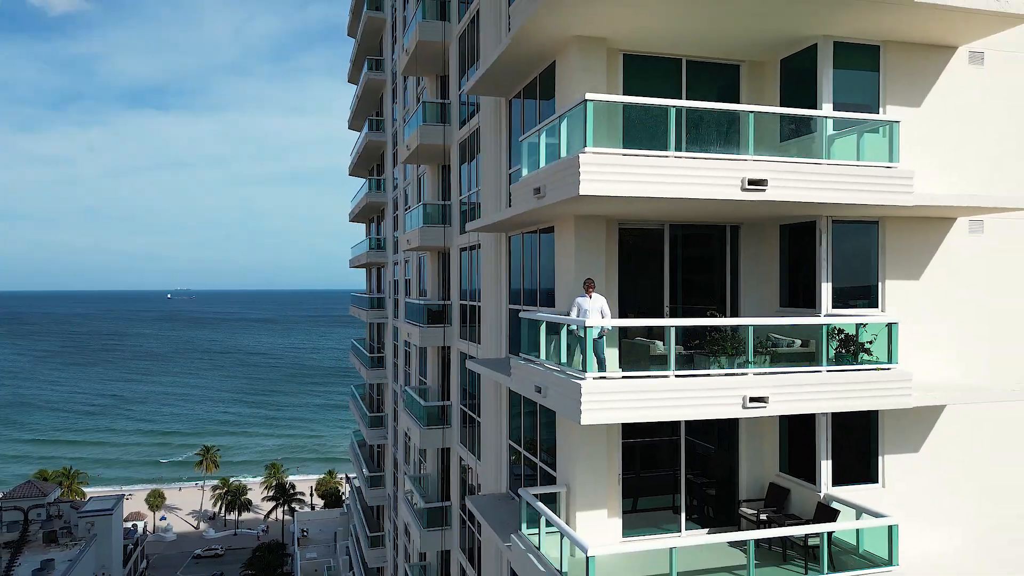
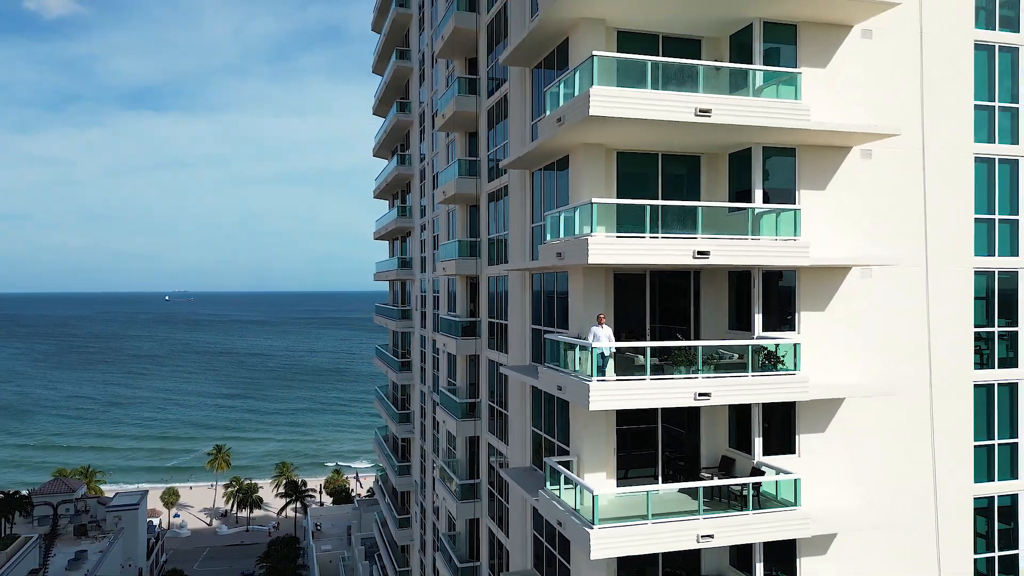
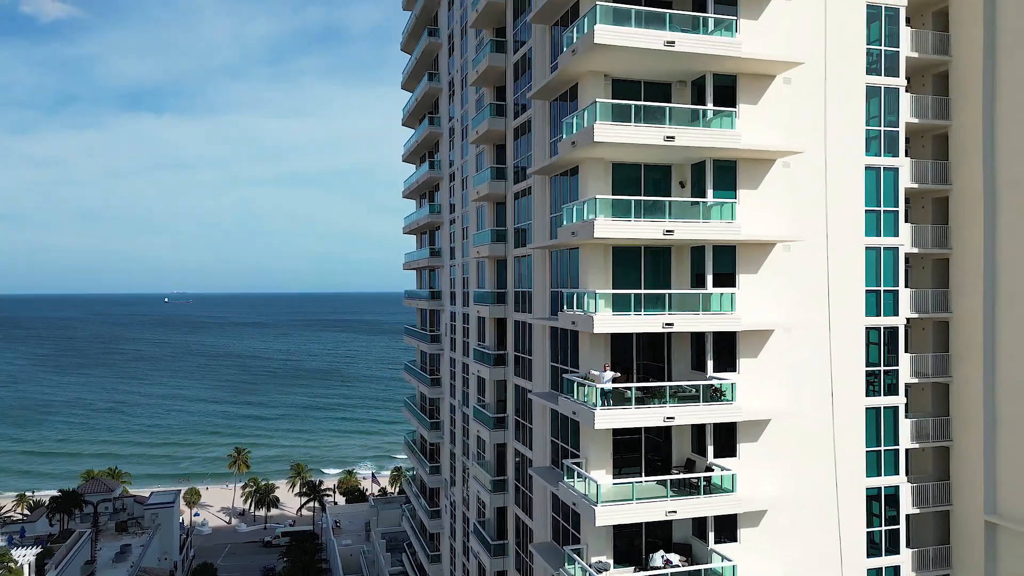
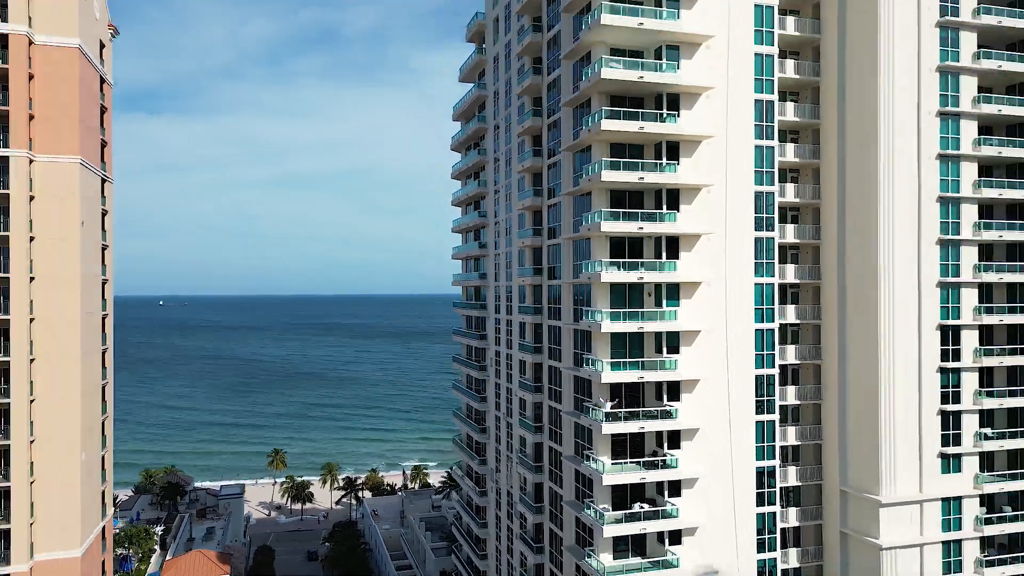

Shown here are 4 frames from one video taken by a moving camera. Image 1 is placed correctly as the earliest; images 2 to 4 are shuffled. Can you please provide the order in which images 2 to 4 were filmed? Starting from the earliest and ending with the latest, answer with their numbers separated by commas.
2, 3, 4
